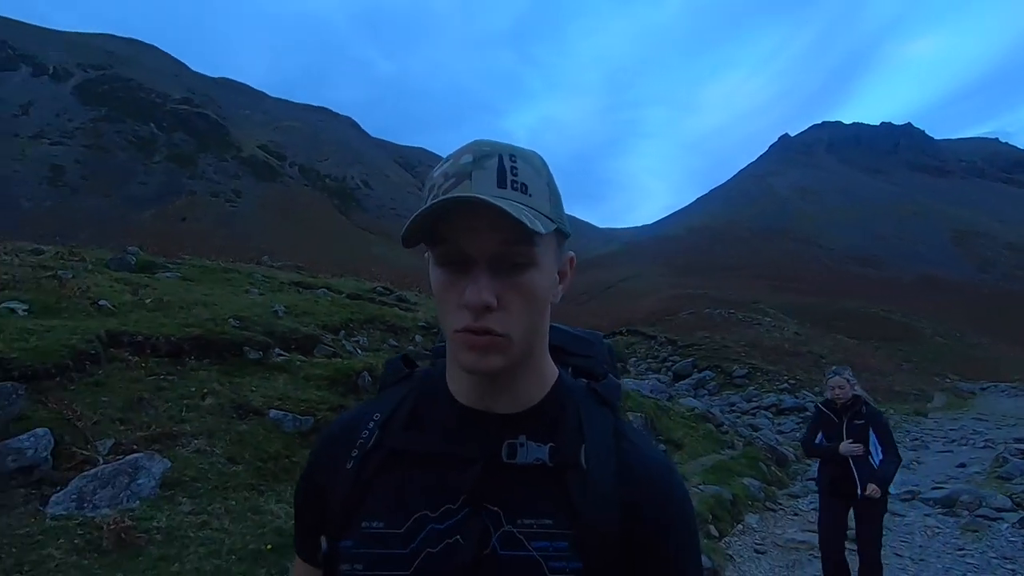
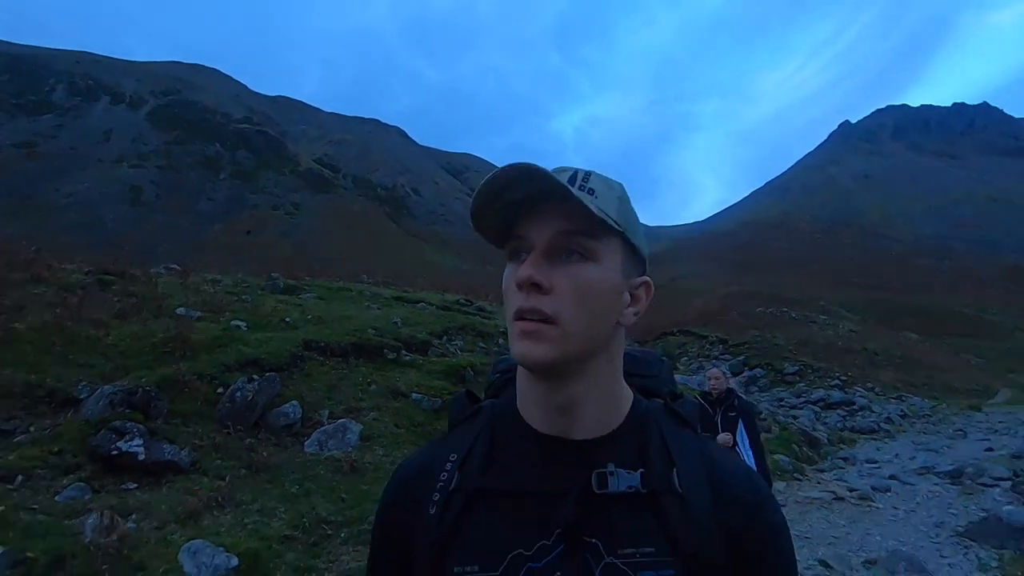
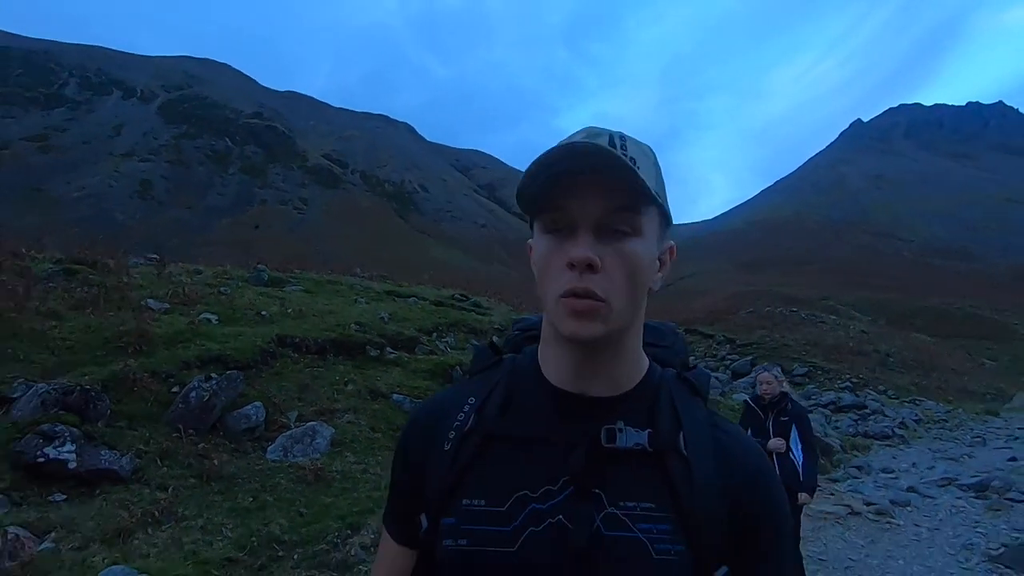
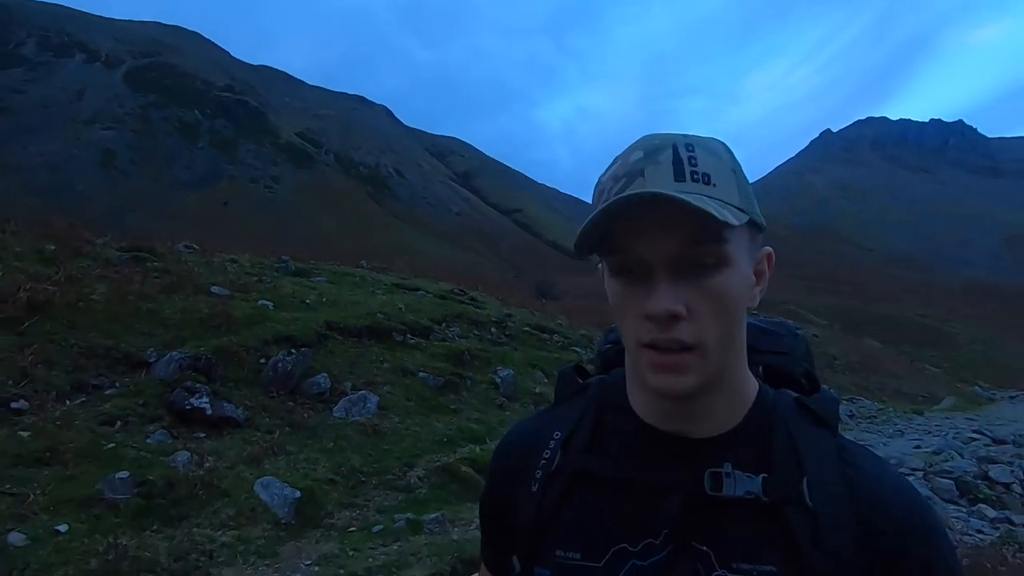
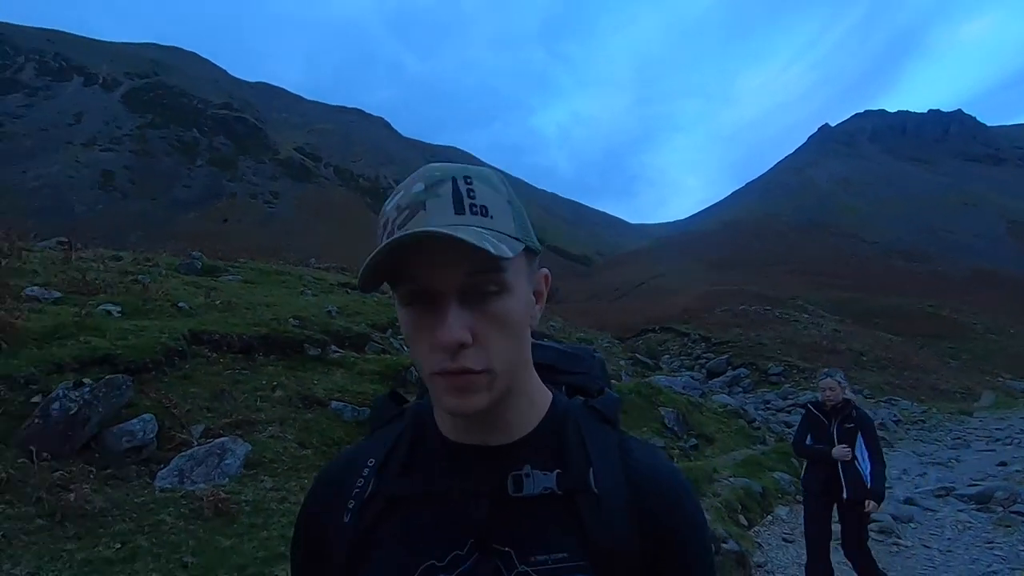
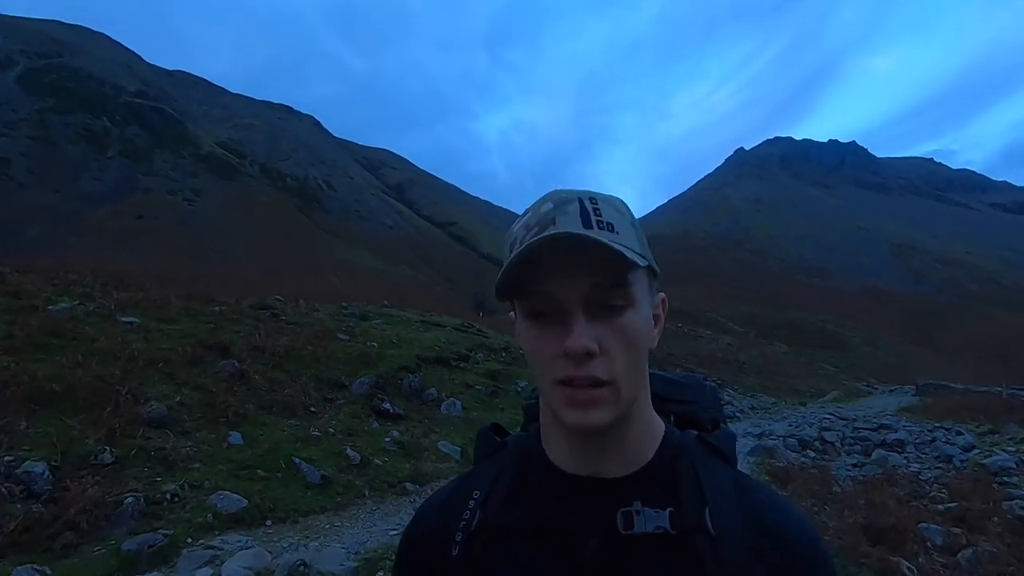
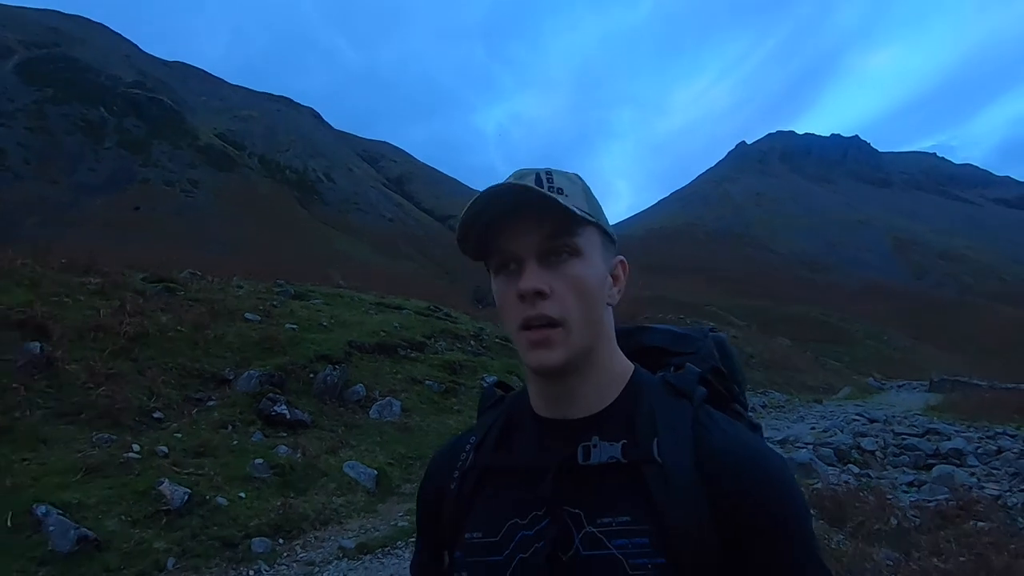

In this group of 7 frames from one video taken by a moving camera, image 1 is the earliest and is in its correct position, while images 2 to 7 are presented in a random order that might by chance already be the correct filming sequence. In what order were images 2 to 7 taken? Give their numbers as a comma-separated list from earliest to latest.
5, 3, 2, 4, 7, 6
